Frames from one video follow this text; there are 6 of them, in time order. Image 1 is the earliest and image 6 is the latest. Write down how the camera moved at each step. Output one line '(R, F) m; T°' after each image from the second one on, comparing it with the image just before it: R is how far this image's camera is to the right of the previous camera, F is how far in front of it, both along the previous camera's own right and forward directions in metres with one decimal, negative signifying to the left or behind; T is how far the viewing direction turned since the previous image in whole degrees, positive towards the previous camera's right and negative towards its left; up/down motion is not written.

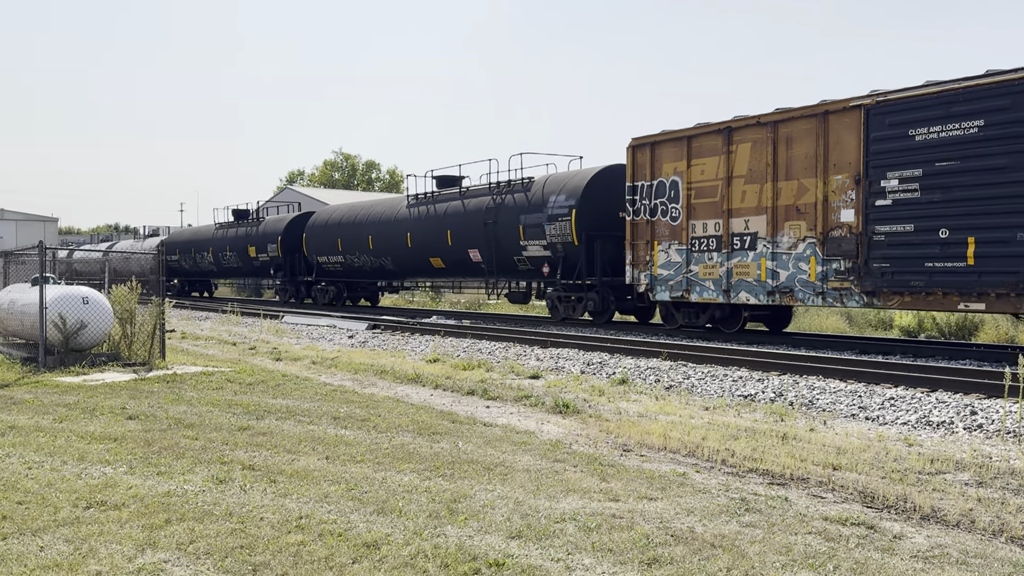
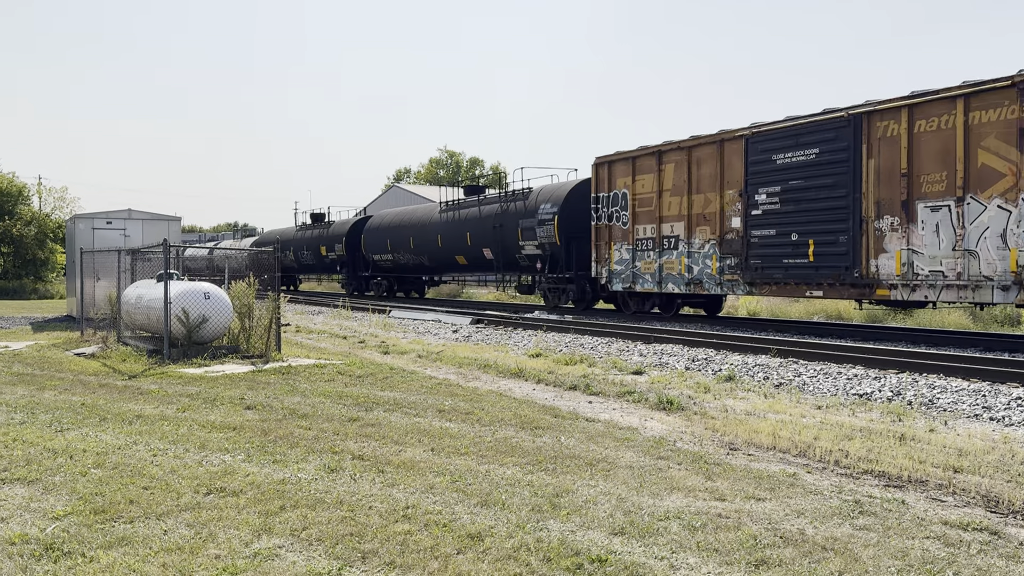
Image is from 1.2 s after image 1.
(0.0, 0.0) m; -7°
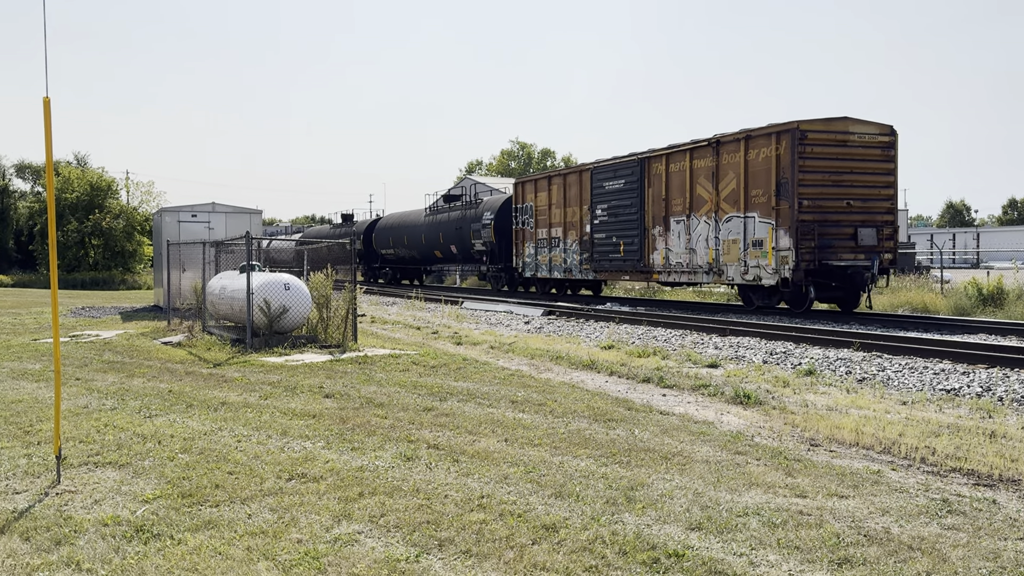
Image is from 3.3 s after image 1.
(-0.1, 0.0) m; -4°
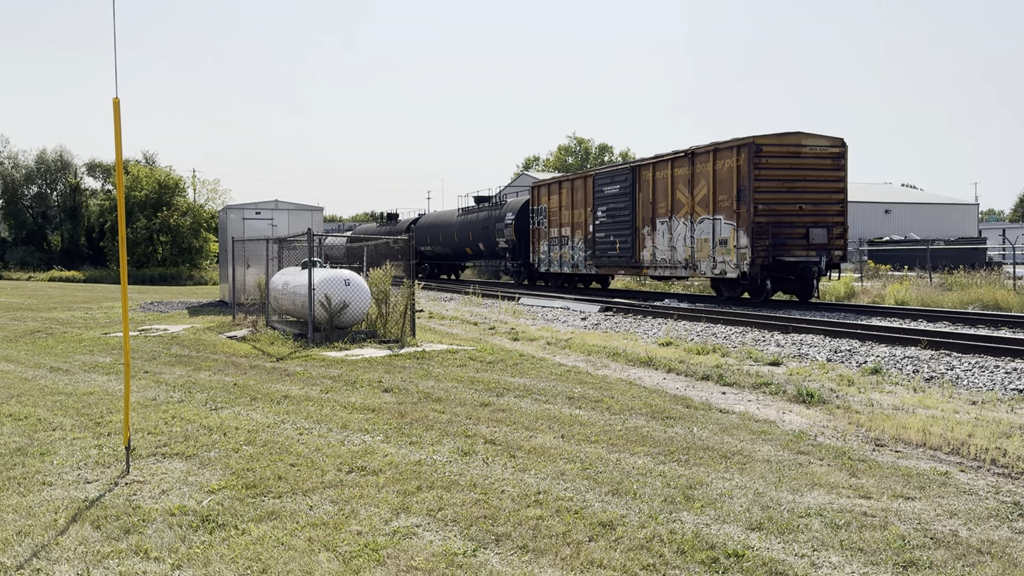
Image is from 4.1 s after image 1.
(0.0, 0.0) m; -4°
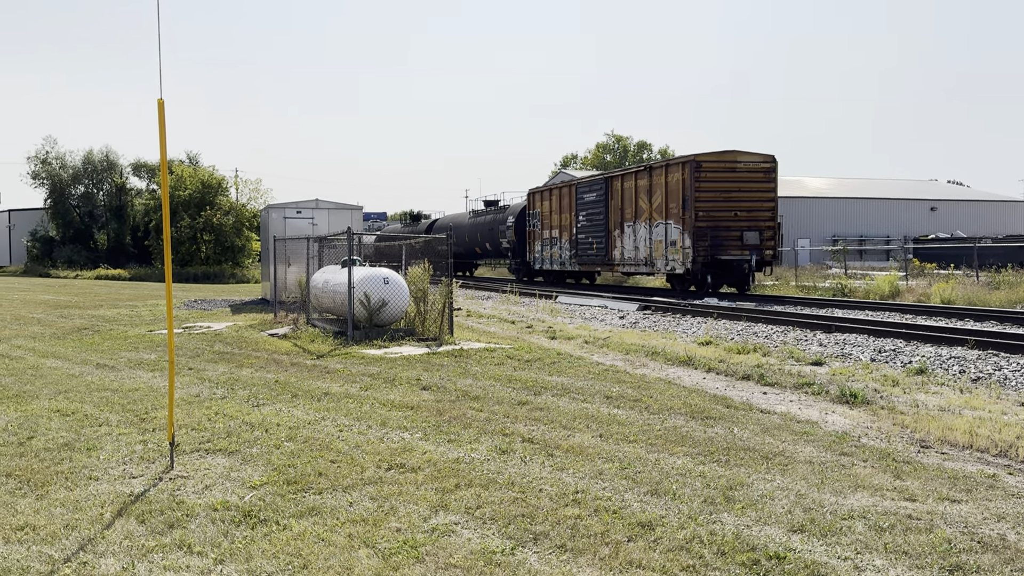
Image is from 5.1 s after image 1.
(0.0, 0.0) m; -2°
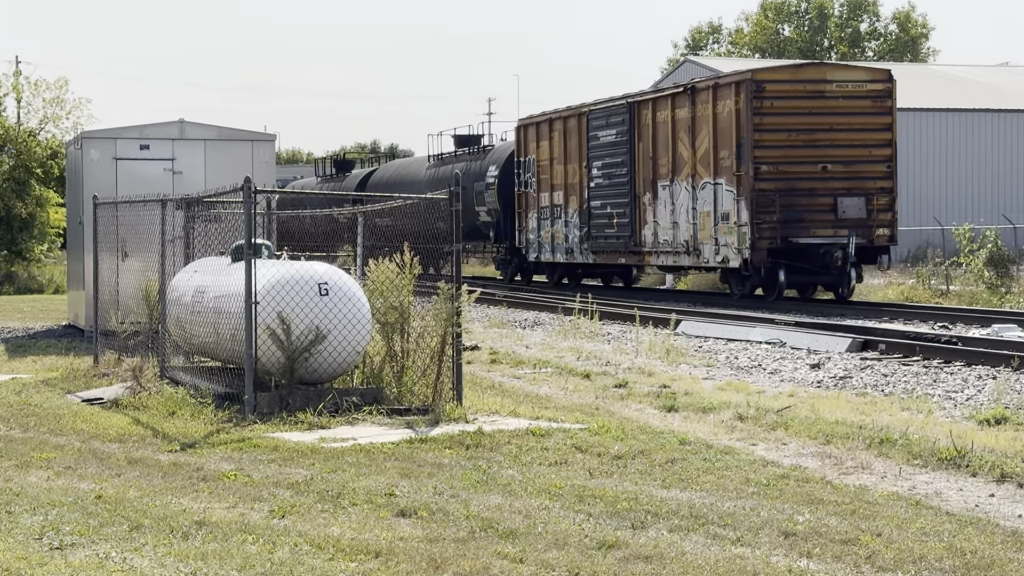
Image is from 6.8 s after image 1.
(-0.3, +4.6) m; 0°
